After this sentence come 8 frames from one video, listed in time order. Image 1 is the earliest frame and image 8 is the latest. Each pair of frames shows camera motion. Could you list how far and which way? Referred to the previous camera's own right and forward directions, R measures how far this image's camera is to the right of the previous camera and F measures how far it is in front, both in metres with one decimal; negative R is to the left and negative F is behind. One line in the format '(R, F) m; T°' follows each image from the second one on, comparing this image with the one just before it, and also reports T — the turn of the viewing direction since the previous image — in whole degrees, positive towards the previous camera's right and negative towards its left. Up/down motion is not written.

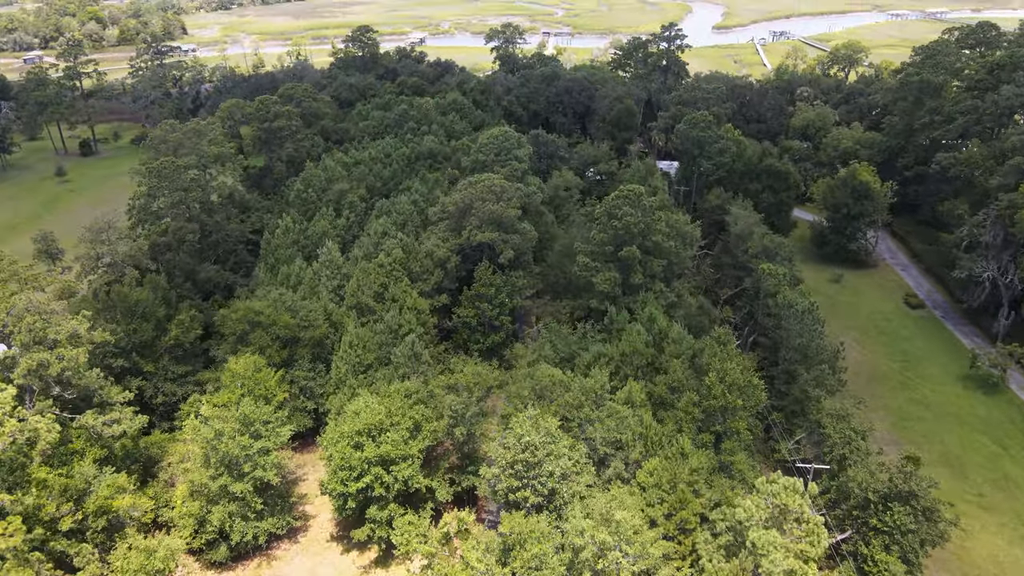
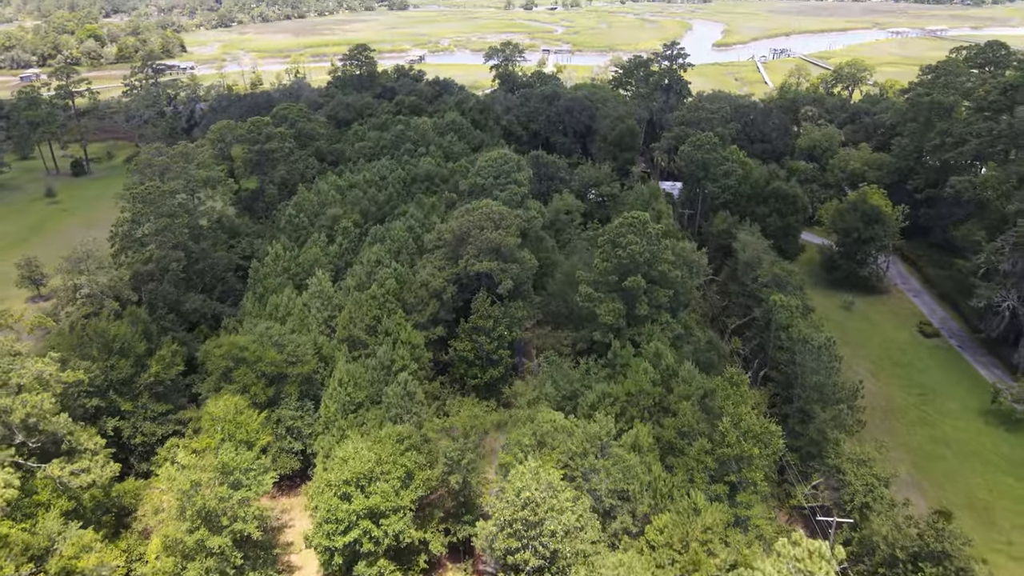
(0.0, +1.6) m; 0°
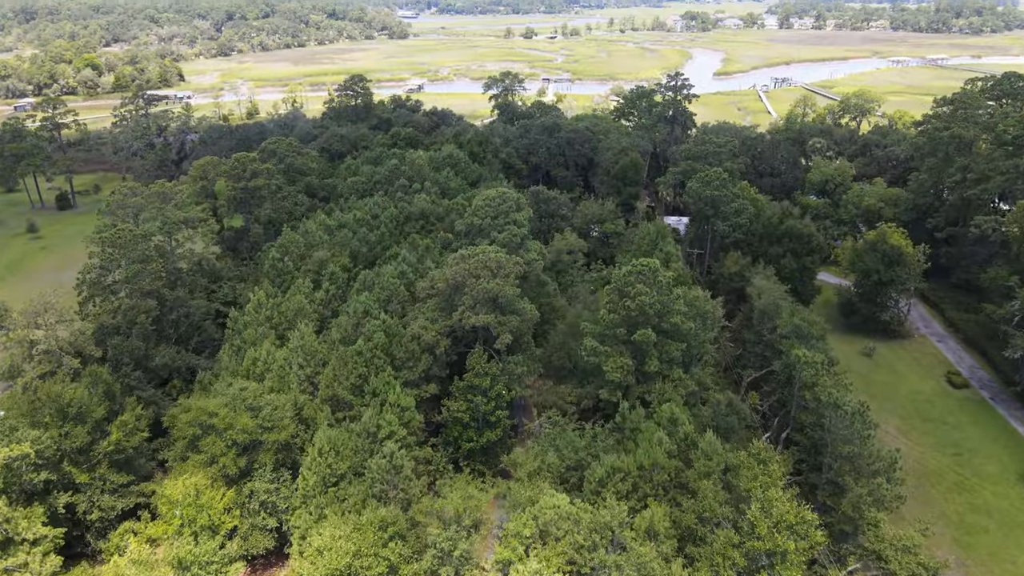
(0.0, +2.7) m; 0°
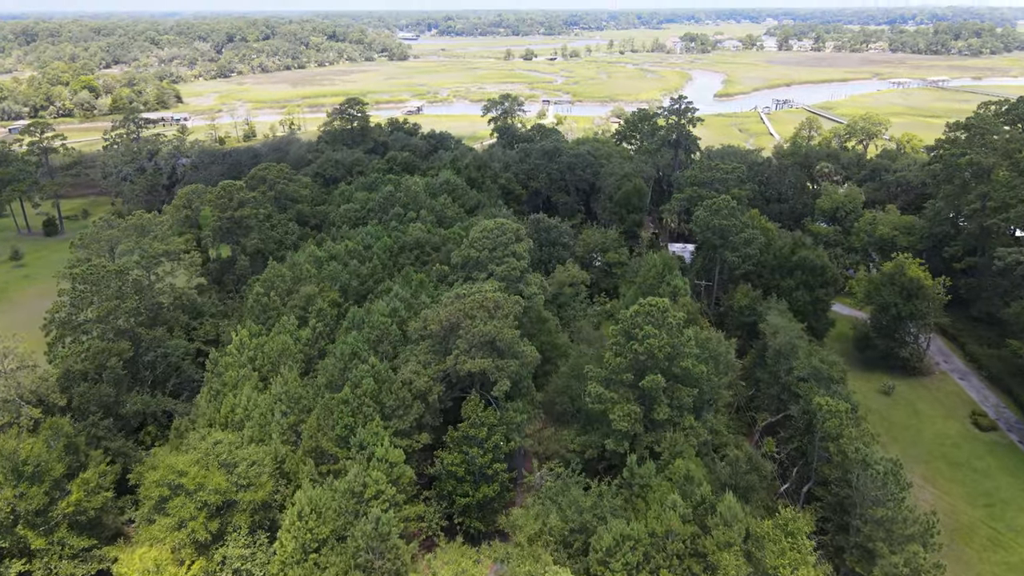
(+0.1, +2.2) m; 0°
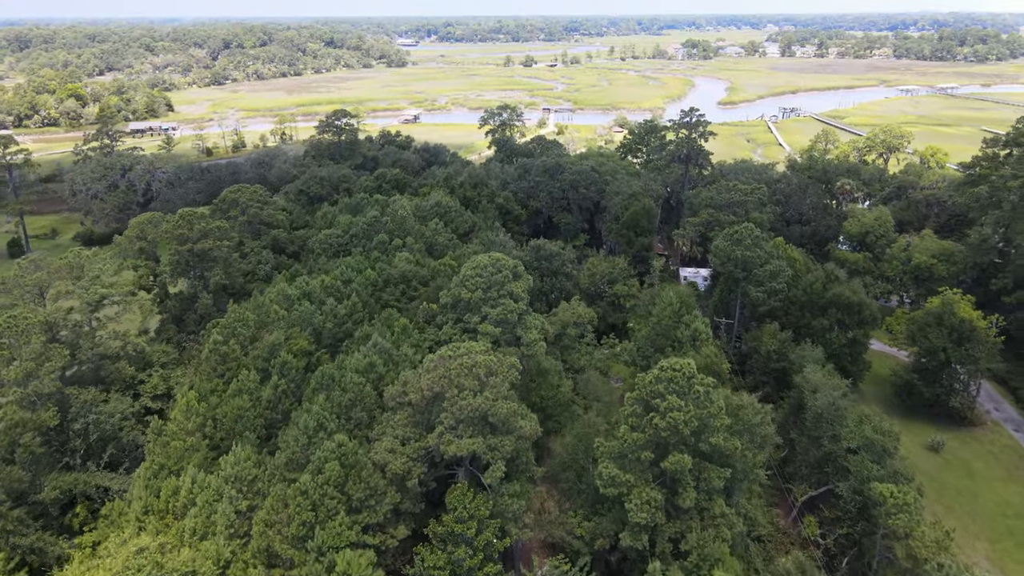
(+0.2, +4.9) m; 0°
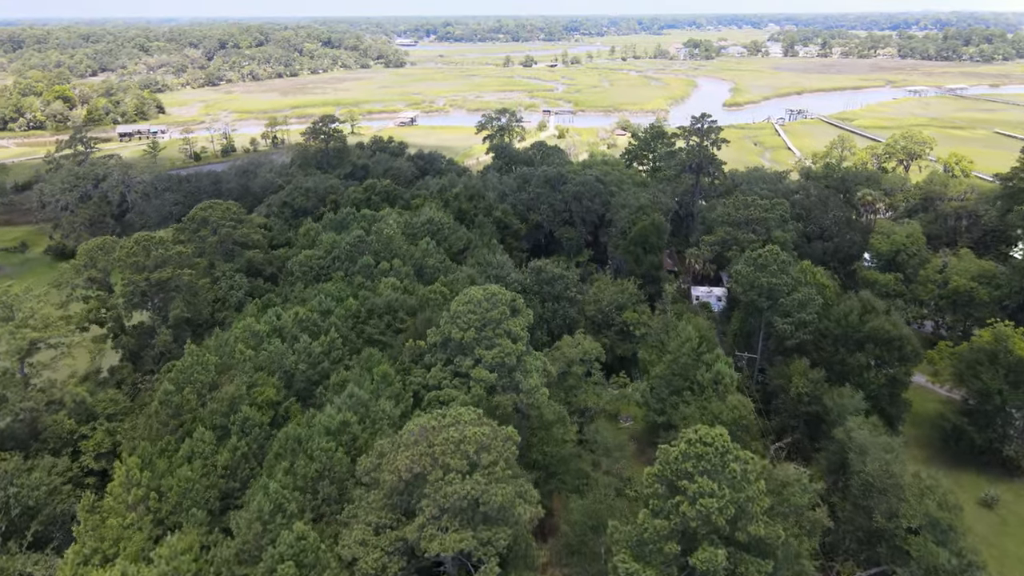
(+0.1, +4.3) m; 0°
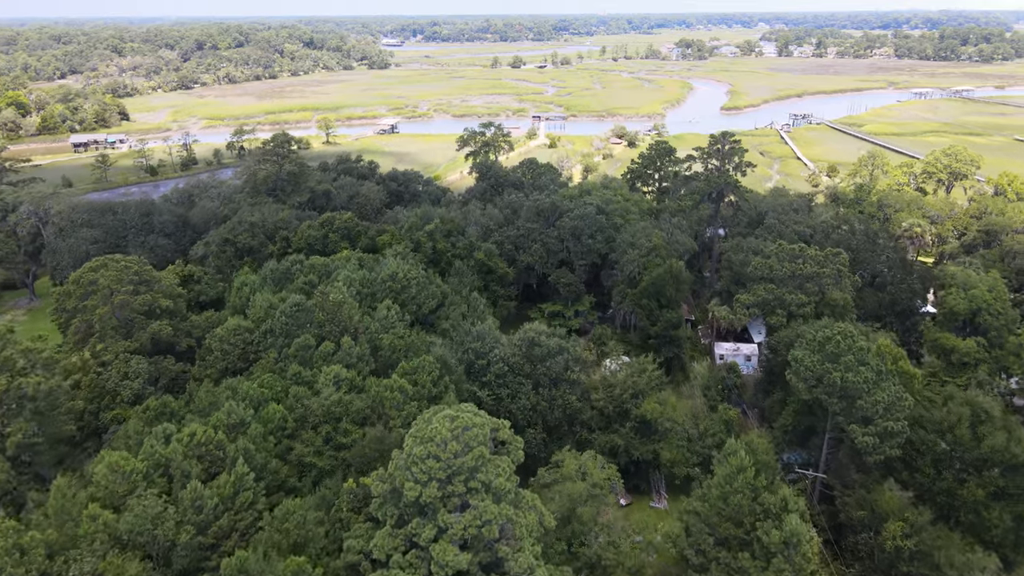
(+0.3, +9.6) m; +1°
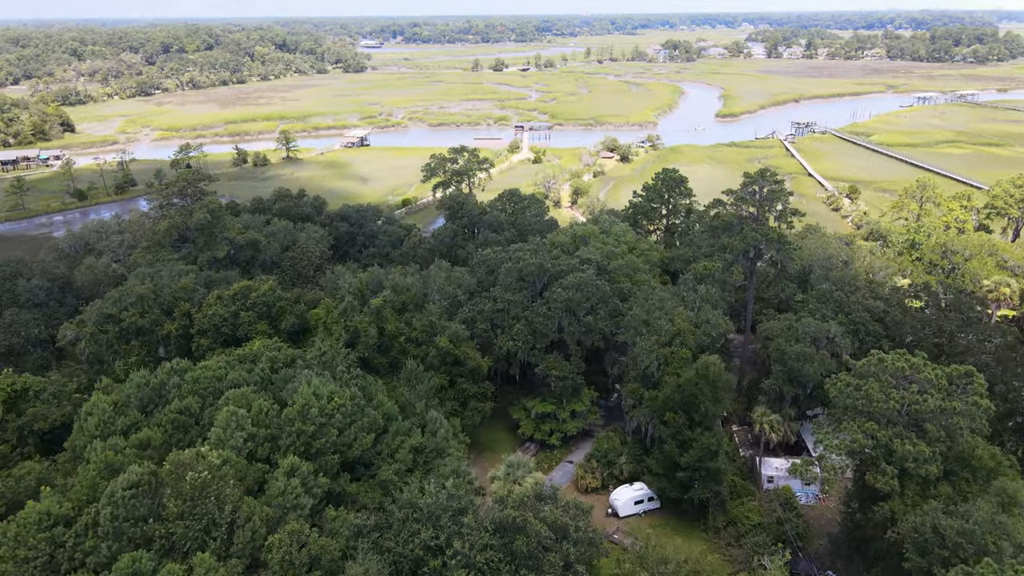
(+0.5, +12.1) m; +1°
